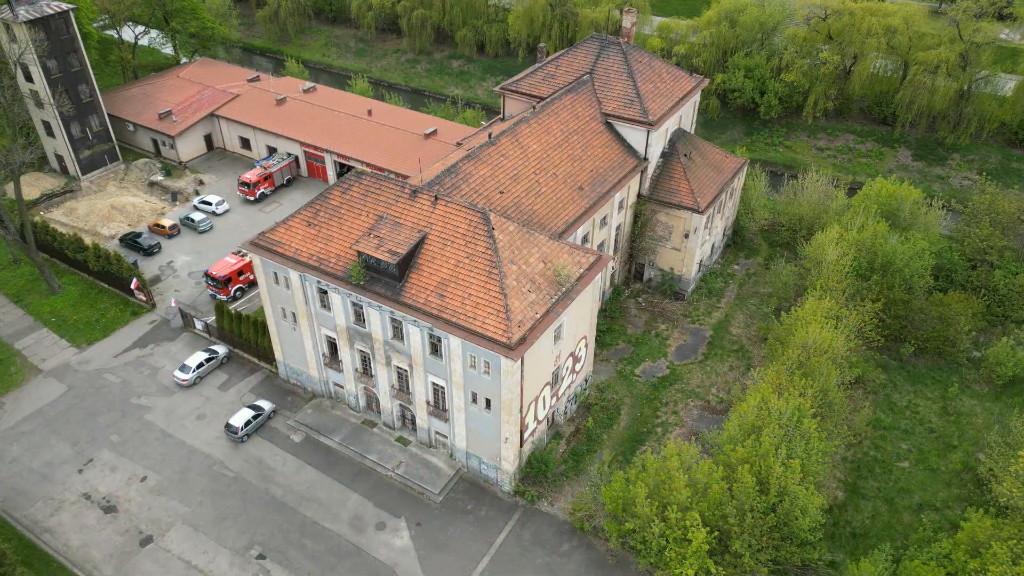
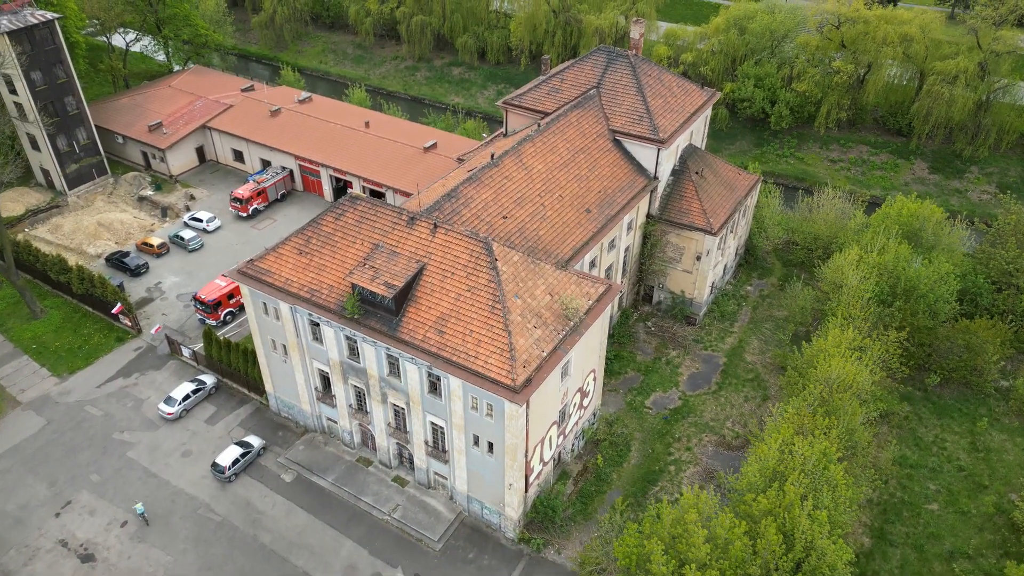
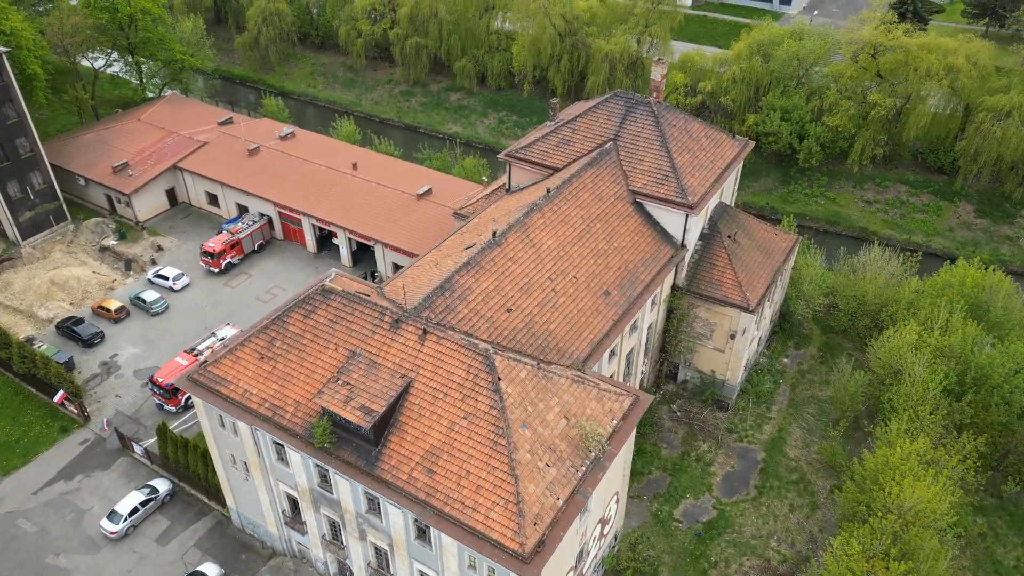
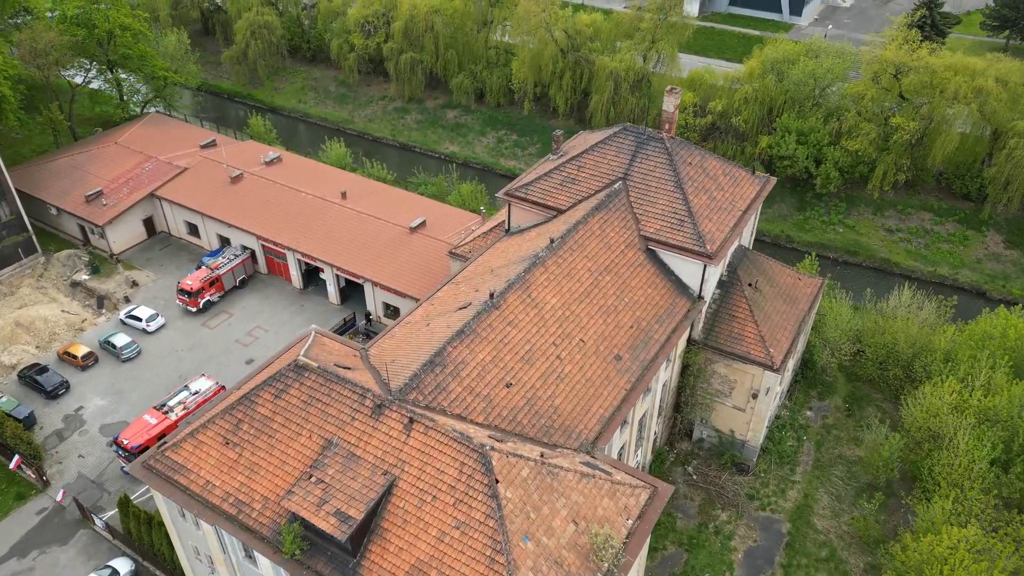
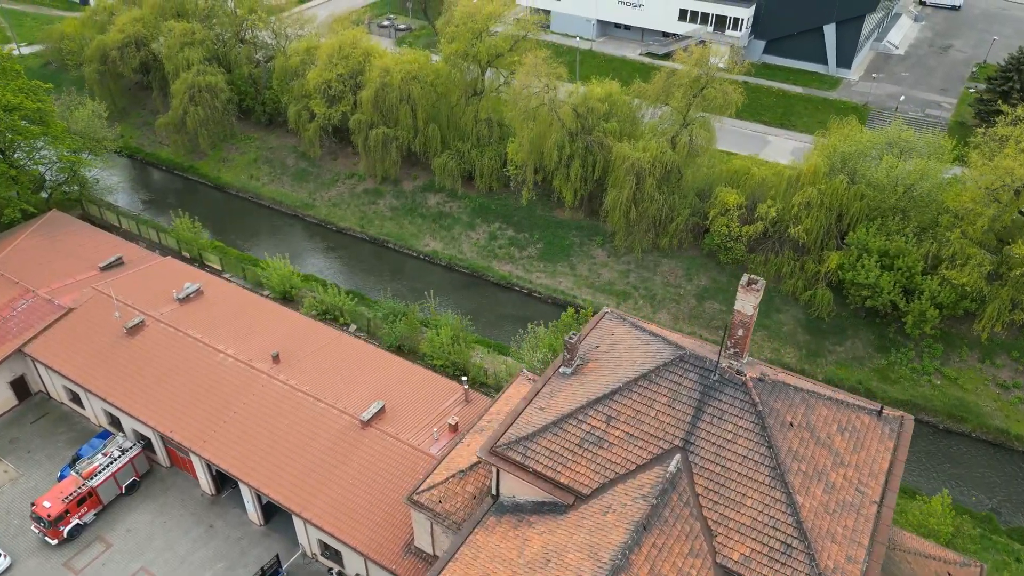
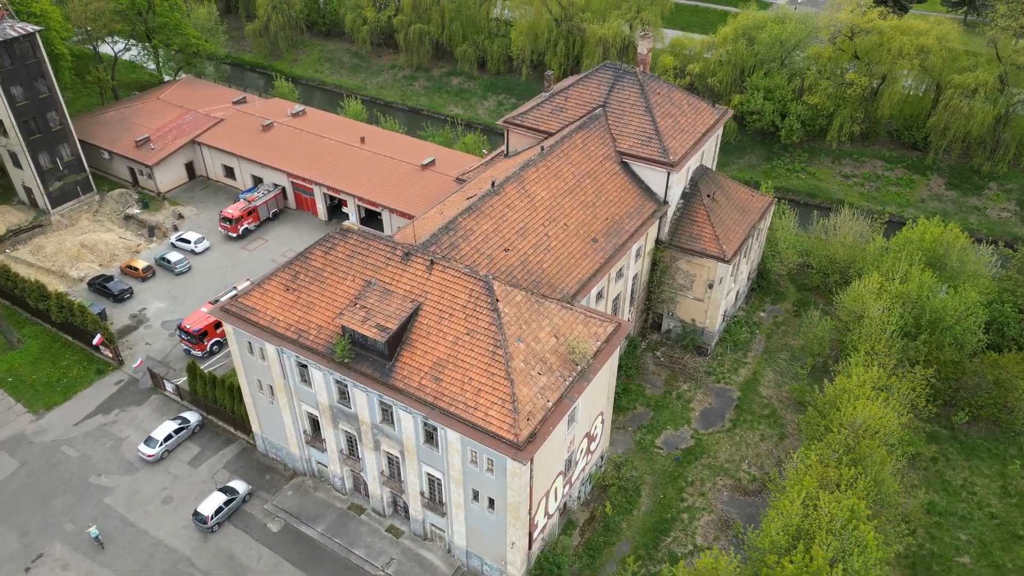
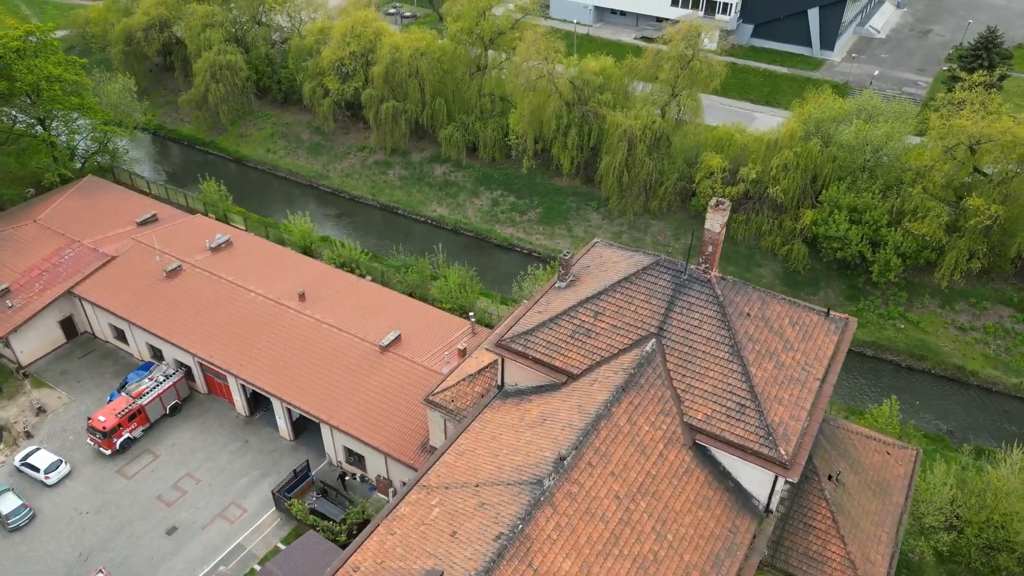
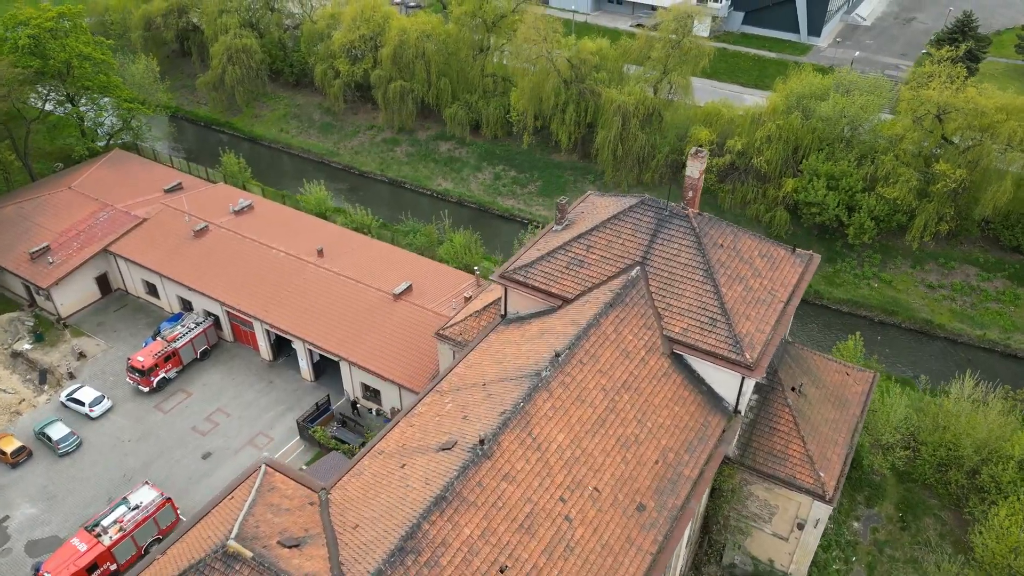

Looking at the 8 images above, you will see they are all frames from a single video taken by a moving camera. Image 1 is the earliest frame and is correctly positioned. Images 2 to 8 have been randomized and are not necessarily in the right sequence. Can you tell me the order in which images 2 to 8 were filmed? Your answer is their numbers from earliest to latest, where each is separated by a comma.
2, 6, 3, 4, 8, 7, 5
